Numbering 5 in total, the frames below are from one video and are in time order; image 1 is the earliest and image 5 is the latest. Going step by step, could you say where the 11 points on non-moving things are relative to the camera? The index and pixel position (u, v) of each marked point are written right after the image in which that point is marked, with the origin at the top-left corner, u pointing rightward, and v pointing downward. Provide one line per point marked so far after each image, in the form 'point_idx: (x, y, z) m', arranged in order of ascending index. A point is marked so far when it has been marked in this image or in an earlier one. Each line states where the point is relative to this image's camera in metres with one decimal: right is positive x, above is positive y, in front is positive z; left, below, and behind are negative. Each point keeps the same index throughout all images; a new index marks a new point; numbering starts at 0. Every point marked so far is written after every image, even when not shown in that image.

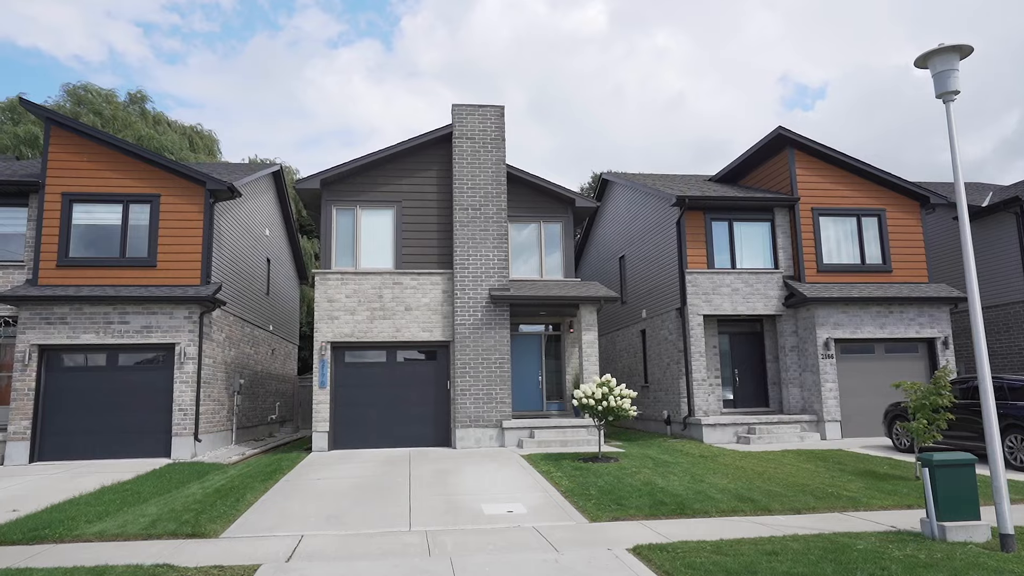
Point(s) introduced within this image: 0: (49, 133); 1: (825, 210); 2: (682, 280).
0: (-9.9, +3.3, +14.8) m
1: (+7.8, +2.0, +17.3) m
2: (+4.2, +0.2, +17.0) m
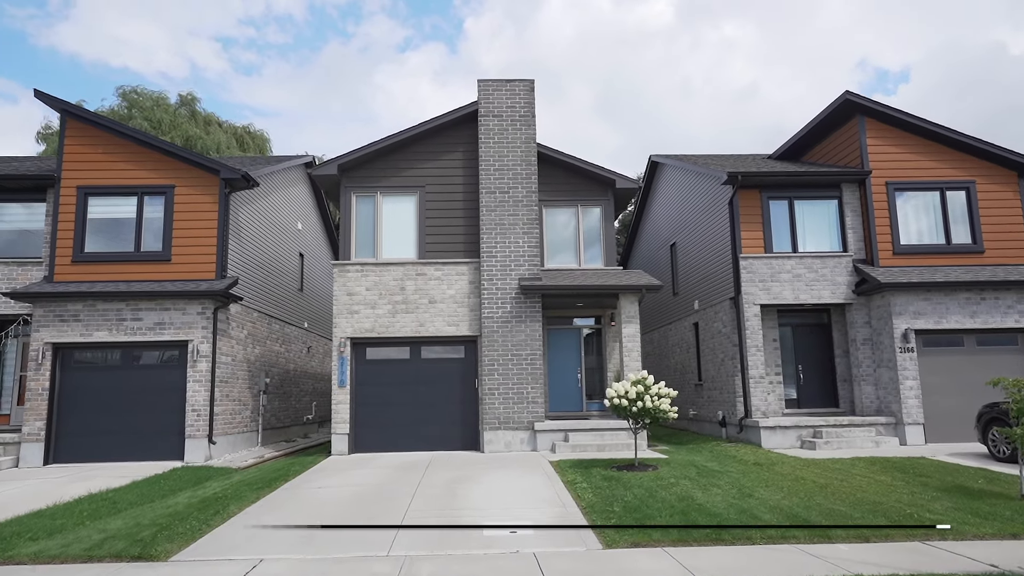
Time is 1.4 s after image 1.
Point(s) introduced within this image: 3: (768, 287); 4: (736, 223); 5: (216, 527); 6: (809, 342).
0: (-9.3, +3.4, +14.4) m
1: (+8.6, +2.3, +15.3) m
2: (+5.0, +0.5, +15.3) m
3: (+5.6, 0.0, +15.0) m
4: (+5.0, +1.4, +15.3) m
5: (-3.2, -2.6, +7.6) m
6: (+6.7, -1.2, +15.7) m
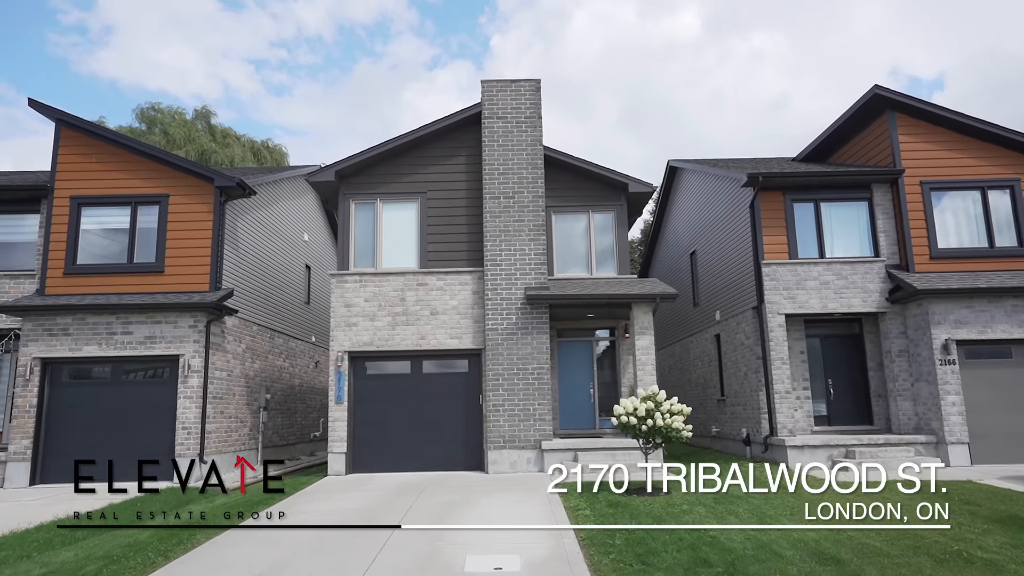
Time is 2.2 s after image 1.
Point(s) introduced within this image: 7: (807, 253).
0: (-9.2, +3.1, +14.0) m
1: (+8.8, +2.1, +14.2) m
2: (+5.1, +0.3, +14.3) m
3: (+5.7, -0.1, +14.0) m
4: (+5.1, +1.3, +14.4) m
5: (-3.4, -2.7, +6.9) m
6: (+6.9, -1.4, +14.6) m
7: (+6.2, +0.7, +14.4) m
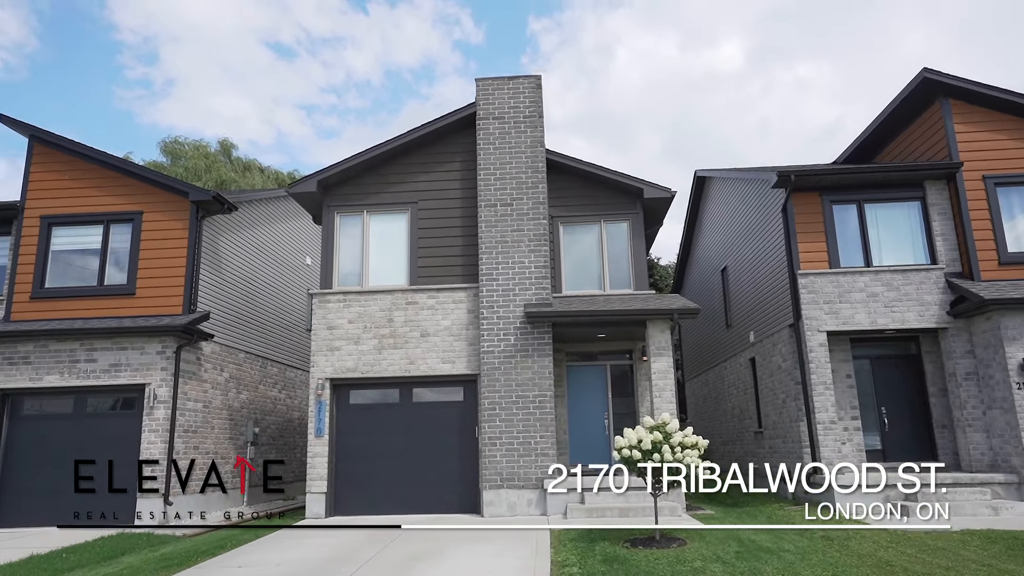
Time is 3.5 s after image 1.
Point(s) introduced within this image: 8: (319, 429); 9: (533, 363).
0: (-9.2, +2.6, +13.3) m
1: (+8.7, +2.0, +12.3) m
2: (+5.1, 0.0, +12.5) m
3: (+5.7, -0.4, +12.2) m
4: (+5.1, +1.0, +12.6) m
5: (-3.8, -2.7, +5.5) m
6: (+7.0, -1.6, +12.6) m
7: (+6.2, +0.5, +12.6) m
8: (-3.3, -2.4, +11.8) m
9: (+0.4, -1.3, +11.7) m
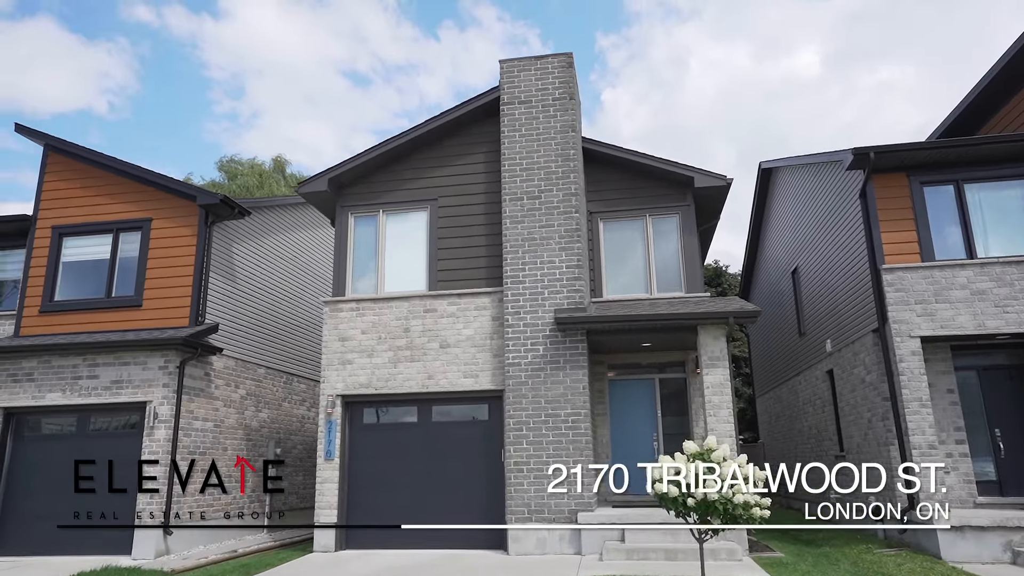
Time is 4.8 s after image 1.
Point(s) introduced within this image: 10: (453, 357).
0: (-8.7, +2.4, +12.9) m
1: (+9.1, +2.1, +10.0) m
2: (+5.6, +0.1, +10.5) m
3: (+6.2, -0.3, +10.1) m
4: (+5.6, +1.0, +10.7) m
5: (-3.9, -2.7, +4.4) m
6: (+7.5, -1.6, +10.4) m
7: (+6.6, +0.5, +10.5) m
8: (-2.8, -2.5, +10.6) m
9: (+0.8, -1.3, +10.1) m
10: (-0.9, -1.1, +10.7) m
